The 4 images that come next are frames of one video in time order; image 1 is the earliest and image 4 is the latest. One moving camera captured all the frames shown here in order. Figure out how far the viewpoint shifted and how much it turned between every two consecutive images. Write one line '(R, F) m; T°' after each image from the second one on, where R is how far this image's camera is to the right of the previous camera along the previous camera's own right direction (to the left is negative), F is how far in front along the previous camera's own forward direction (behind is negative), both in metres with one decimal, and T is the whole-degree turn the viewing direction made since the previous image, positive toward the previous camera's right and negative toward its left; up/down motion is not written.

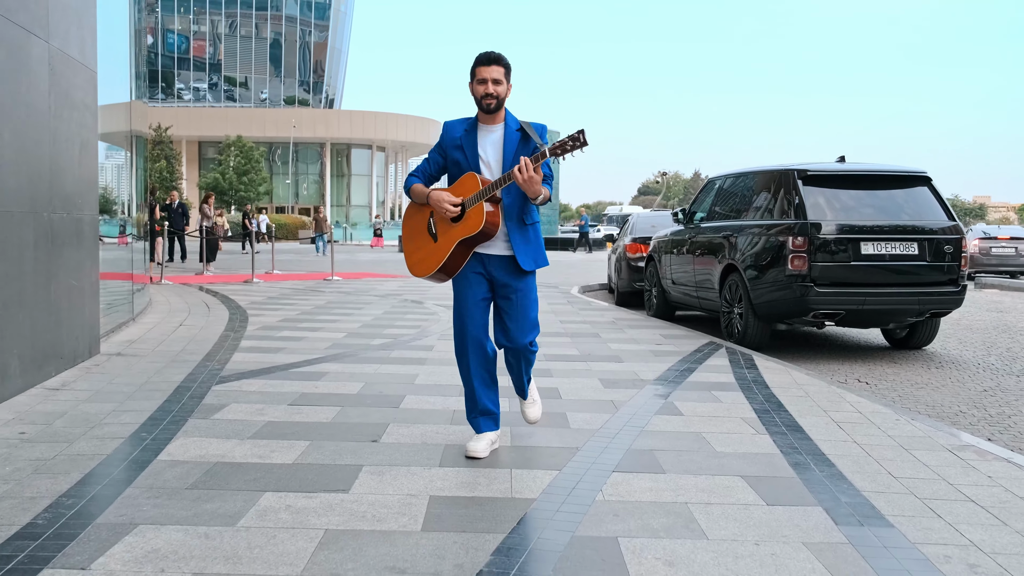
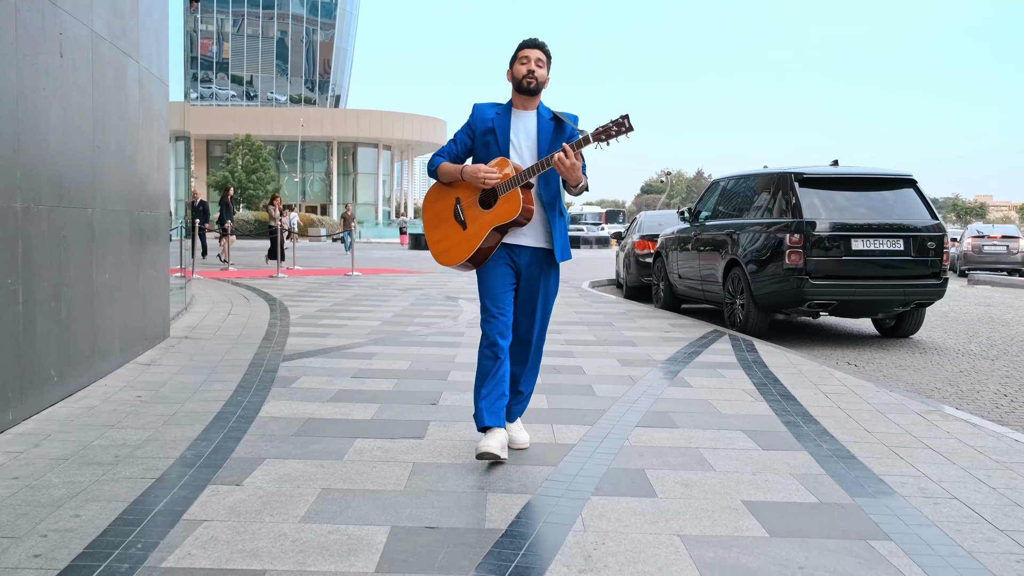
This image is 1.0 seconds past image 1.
(-0.2, -0.8) m; 0°
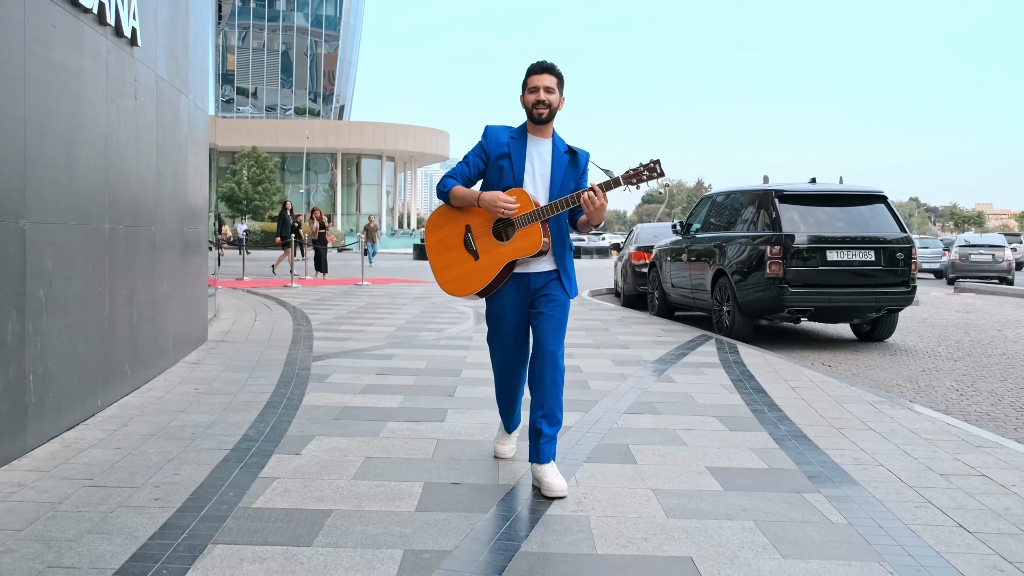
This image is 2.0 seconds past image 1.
(0.0, -0.8) m; 0°
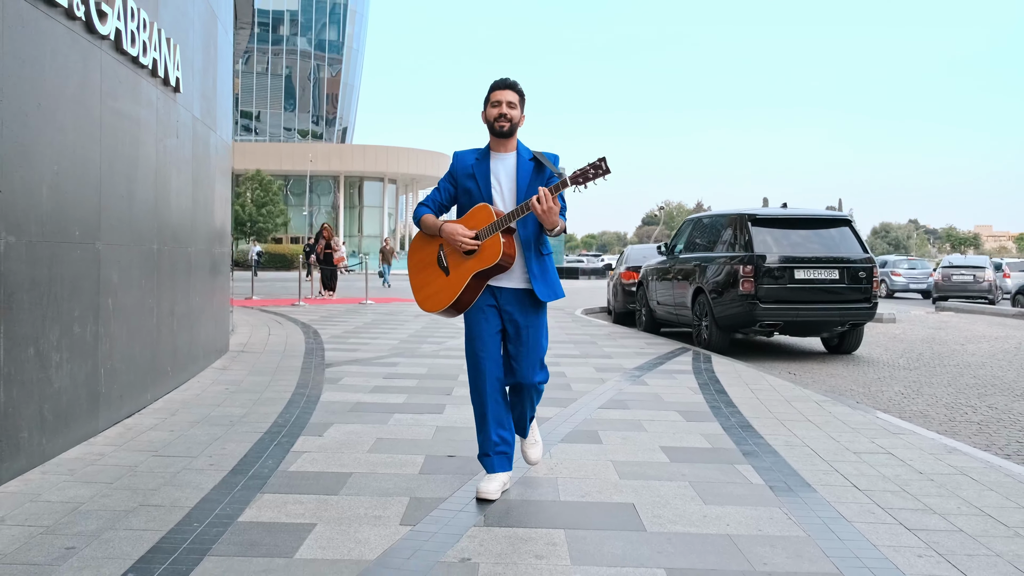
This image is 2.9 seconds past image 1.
(+0.1, -0.8) m; 0°
